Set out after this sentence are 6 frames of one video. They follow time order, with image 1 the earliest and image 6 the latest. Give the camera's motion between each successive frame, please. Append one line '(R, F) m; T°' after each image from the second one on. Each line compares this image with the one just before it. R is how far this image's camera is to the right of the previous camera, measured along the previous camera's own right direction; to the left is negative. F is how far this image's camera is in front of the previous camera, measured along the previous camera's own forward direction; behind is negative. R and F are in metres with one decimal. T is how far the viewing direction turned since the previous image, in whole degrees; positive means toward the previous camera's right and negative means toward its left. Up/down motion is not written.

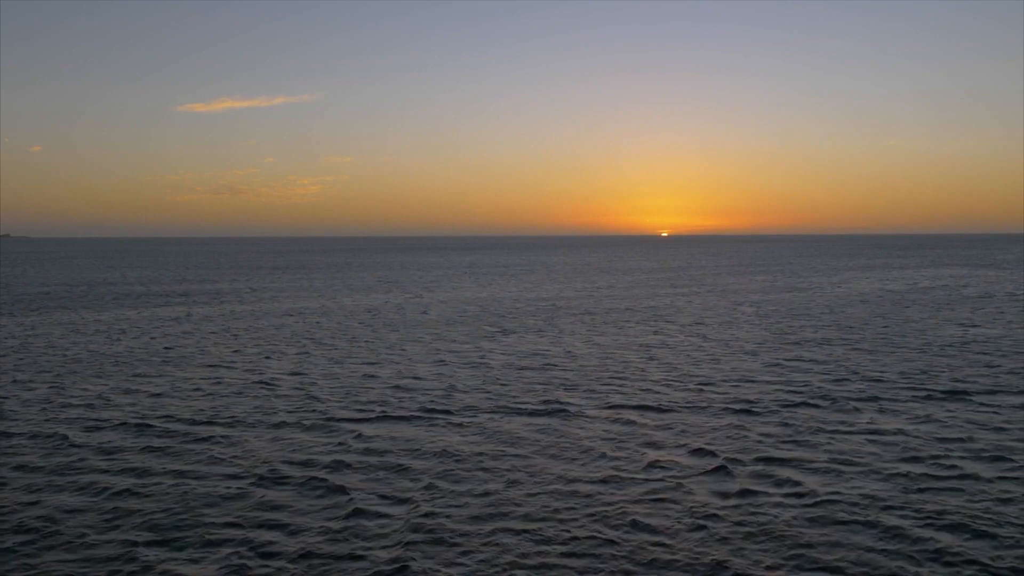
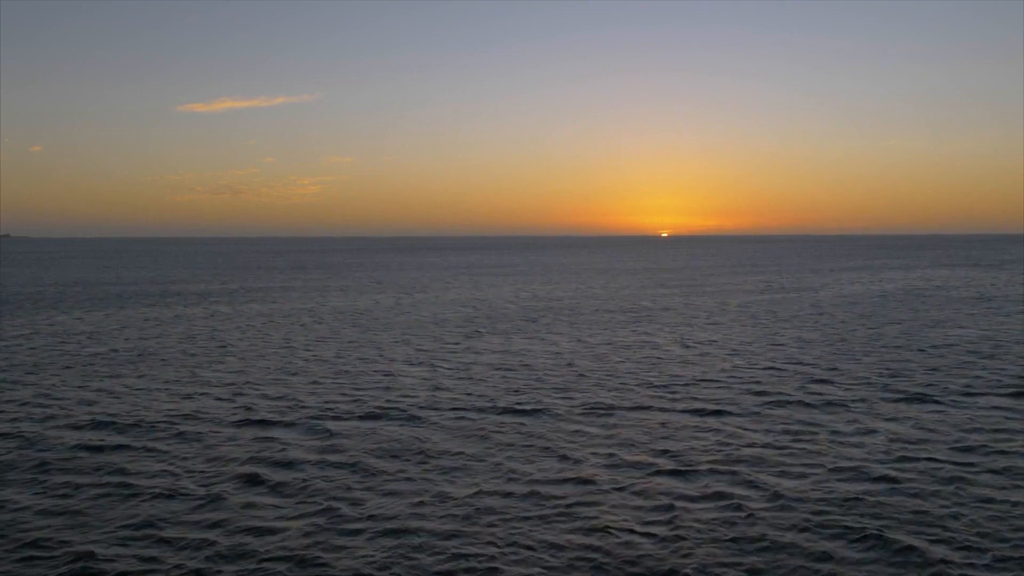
(+1.7, -0.6) m; 0°
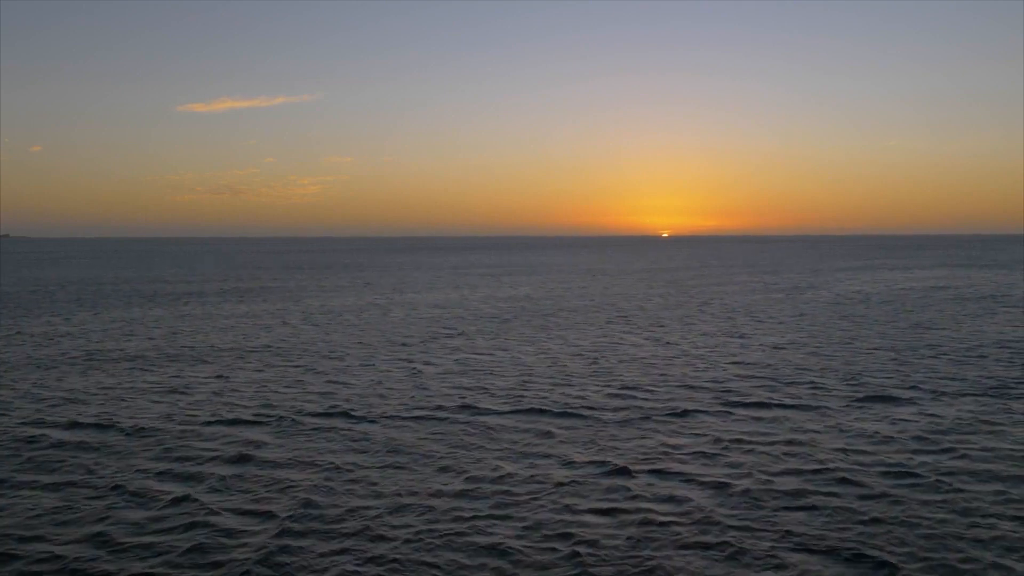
(-0.1, +0.1) m; 0°
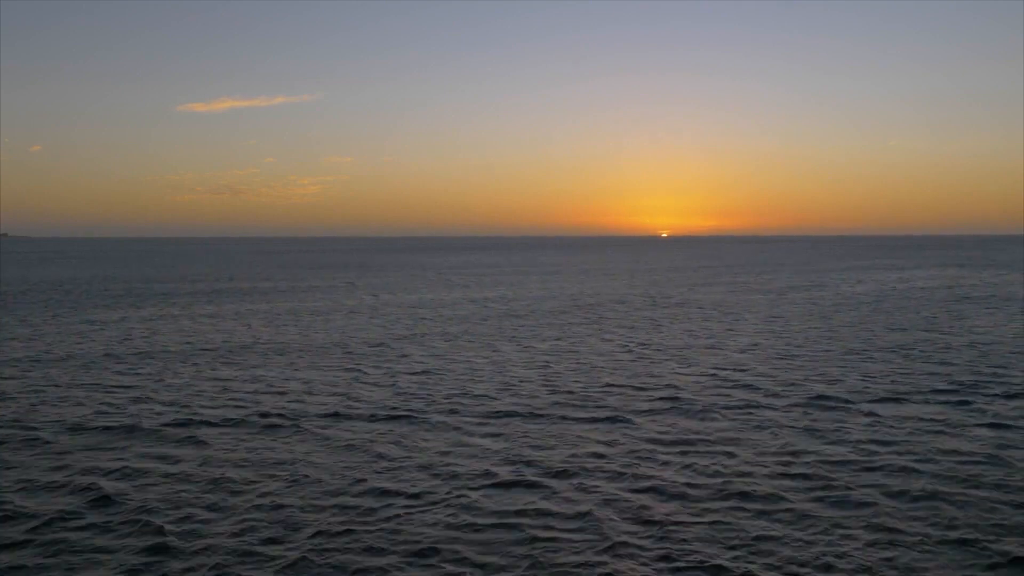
(+0.5, 0.0) m; 0°
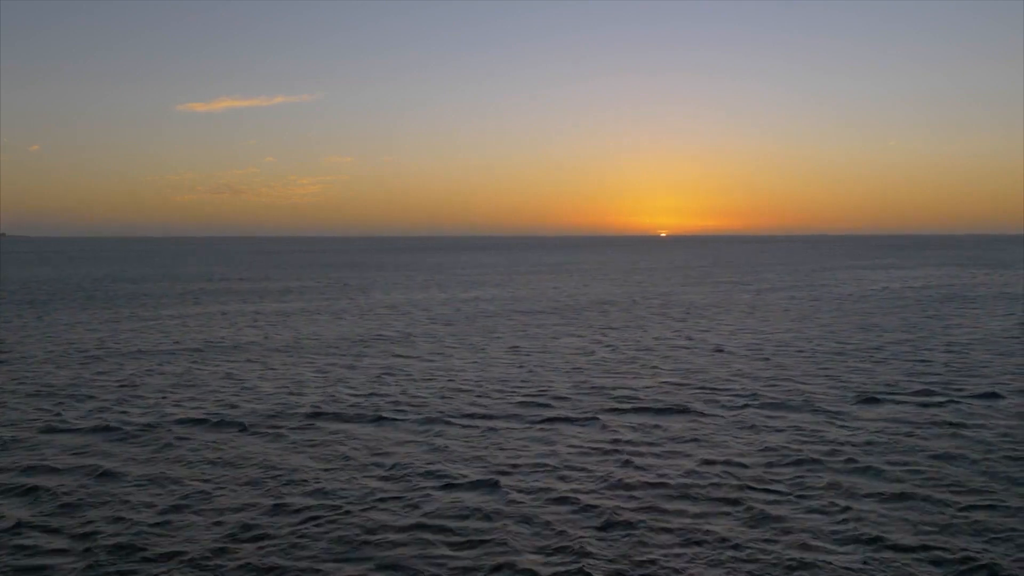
(+0.4, 0.0) m; 0°
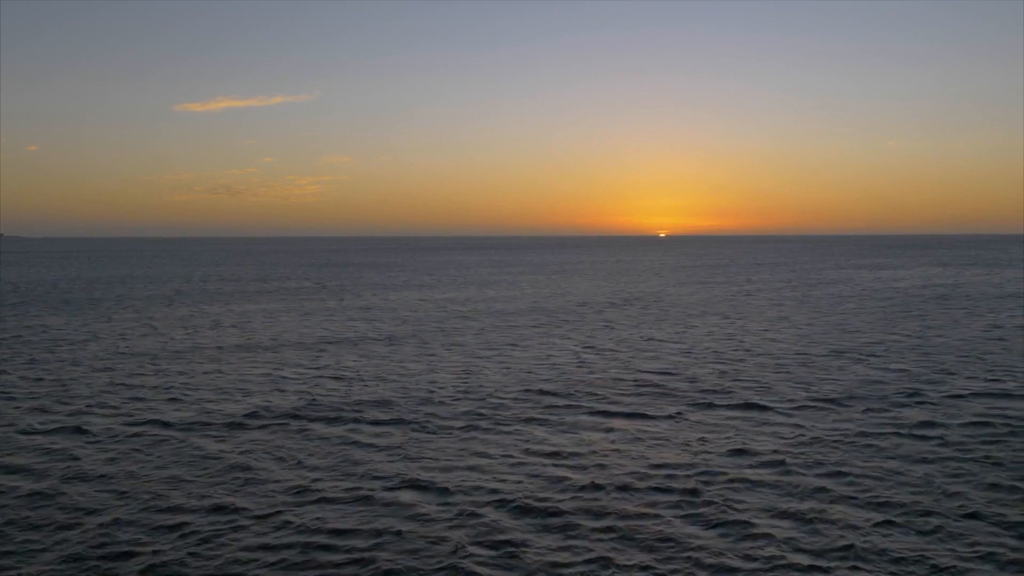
(+0.6, -0.1) m; 0°
